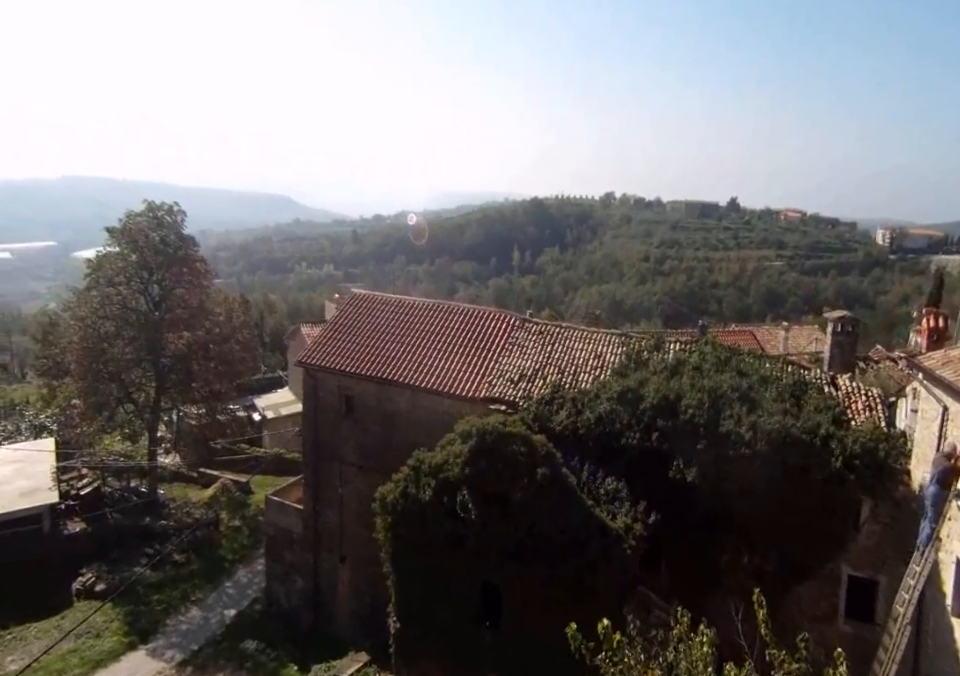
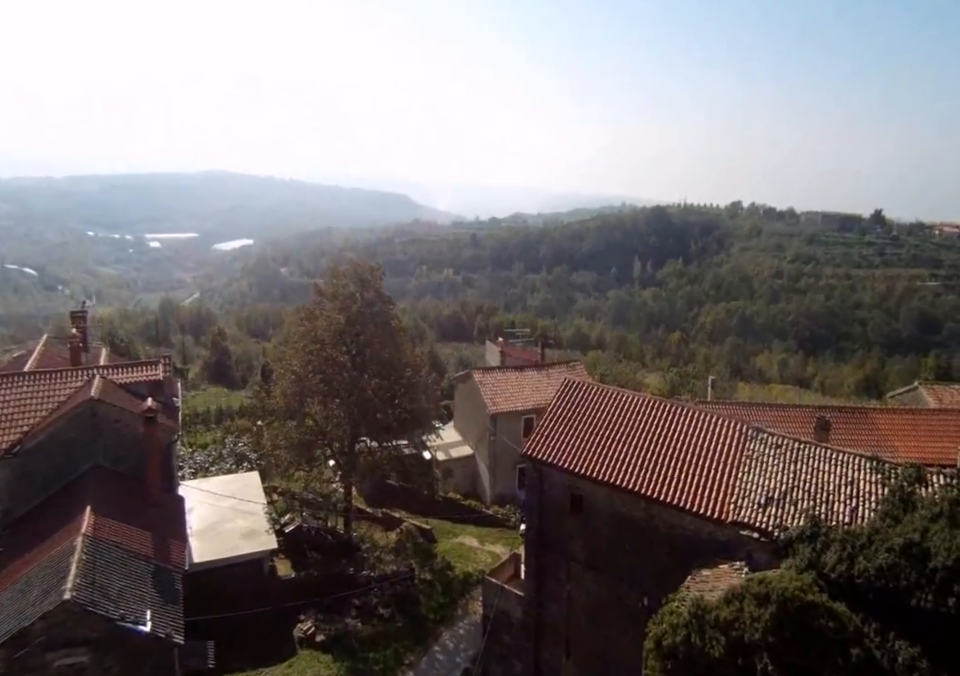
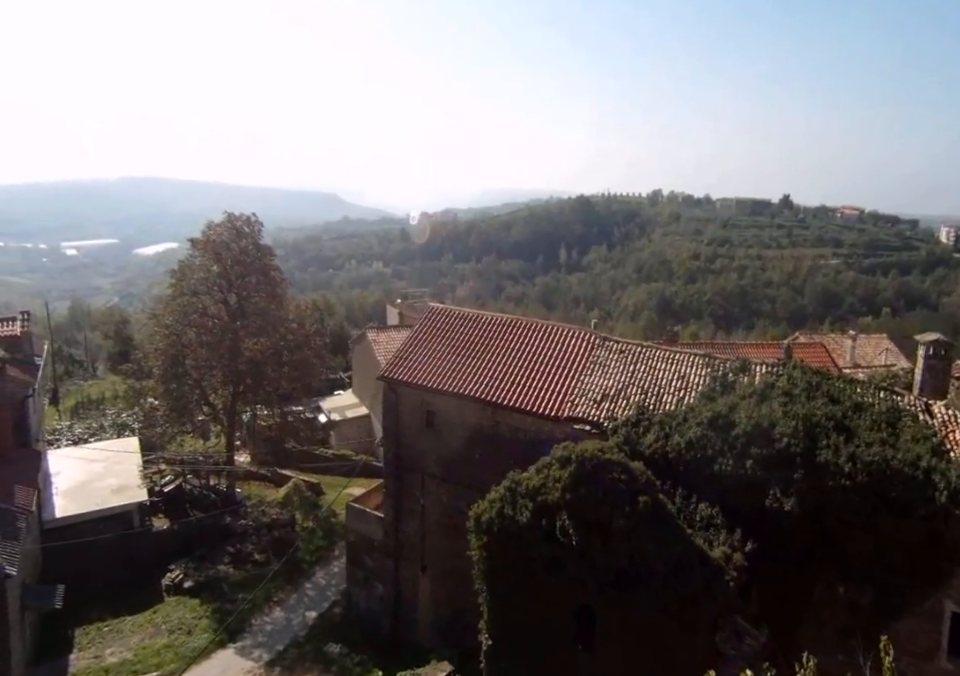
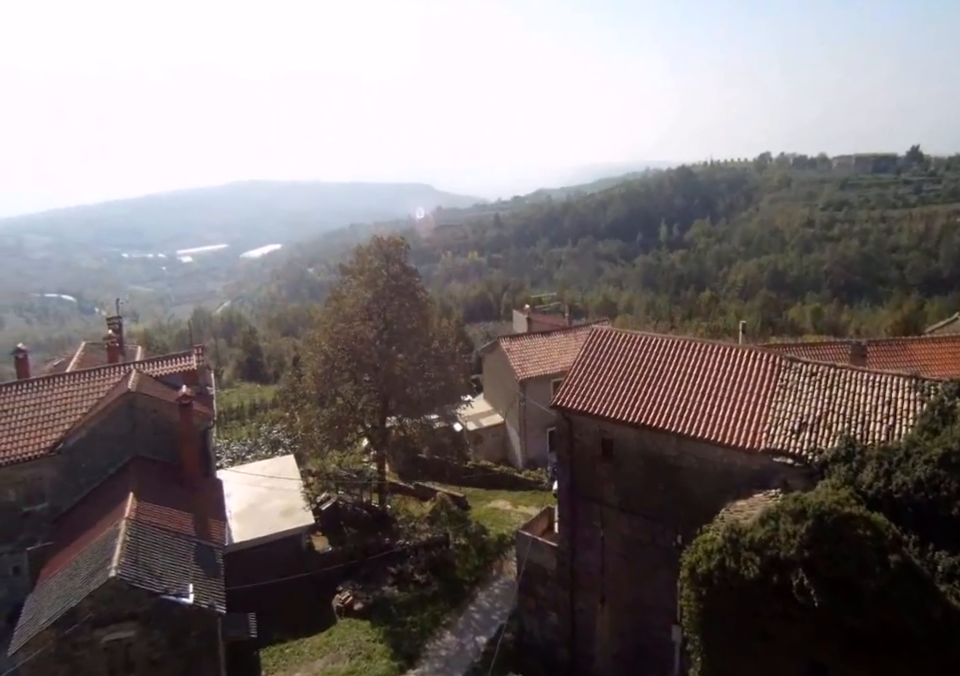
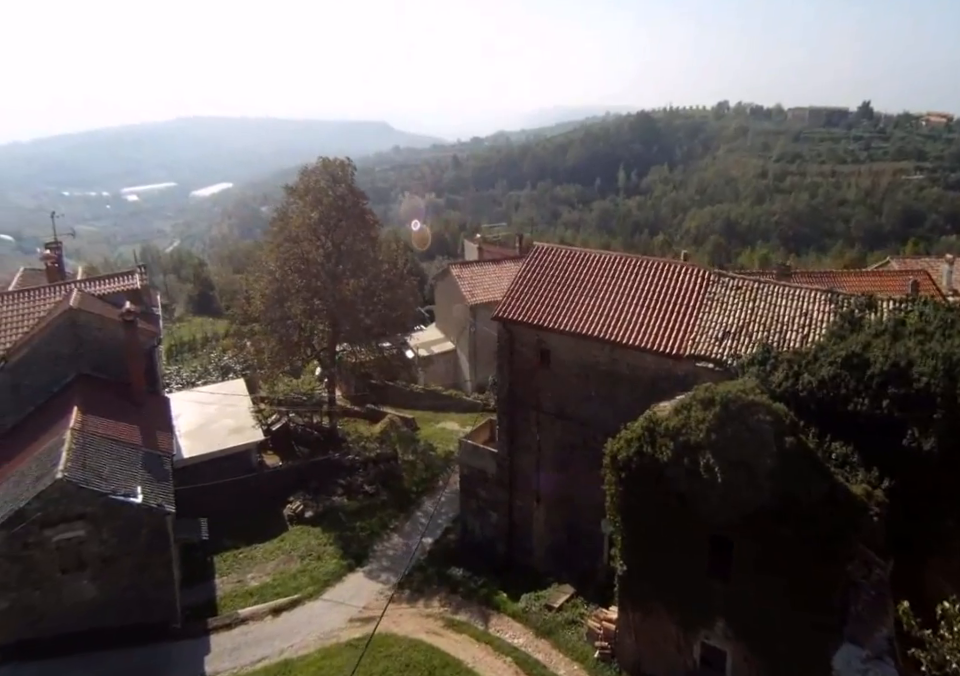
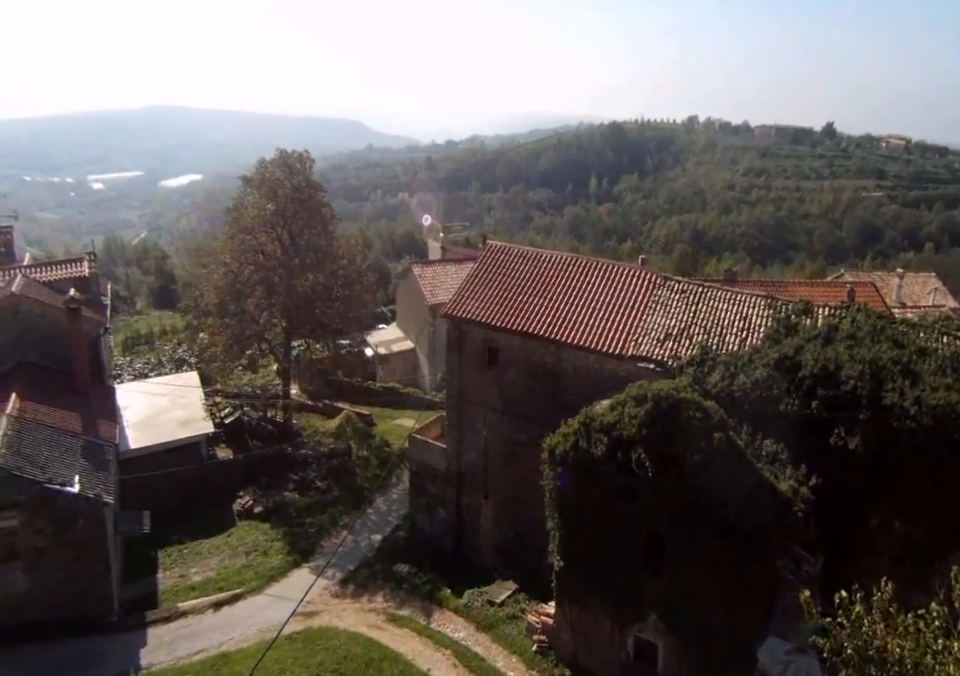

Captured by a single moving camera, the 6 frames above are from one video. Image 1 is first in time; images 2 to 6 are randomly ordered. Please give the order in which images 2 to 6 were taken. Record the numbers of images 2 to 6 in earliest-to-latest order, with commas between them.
3, 6, 5, 4, 2
